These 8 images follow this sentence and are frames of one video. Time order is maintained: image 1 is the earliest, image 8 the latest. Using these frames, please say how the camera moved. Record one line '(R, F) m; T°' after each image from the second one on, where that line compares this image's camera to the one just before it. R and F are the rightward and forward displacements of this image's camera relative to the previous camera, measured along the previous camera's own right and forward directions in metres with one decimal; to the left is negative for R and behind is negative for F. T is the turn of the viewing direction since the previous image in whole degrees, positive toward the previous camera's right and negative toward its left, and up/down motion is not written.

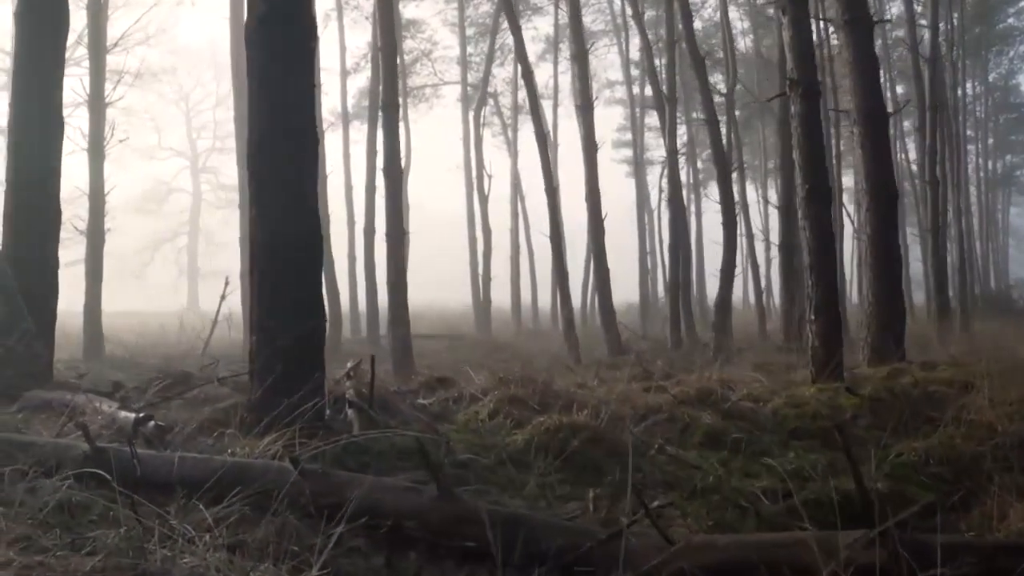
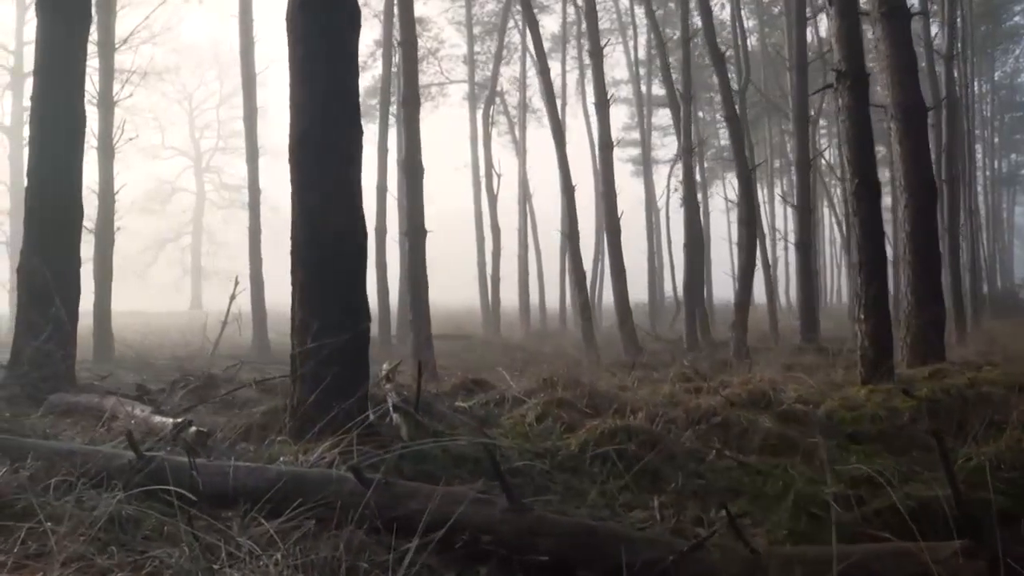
(-0.4, +0.3) m; 0°
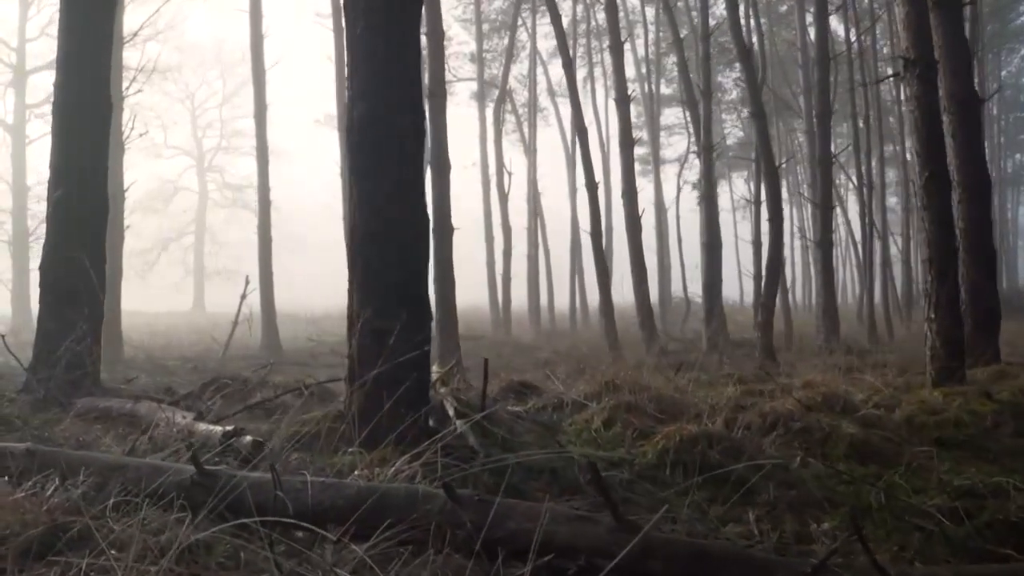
(-0.5, +0.4) m; 0°
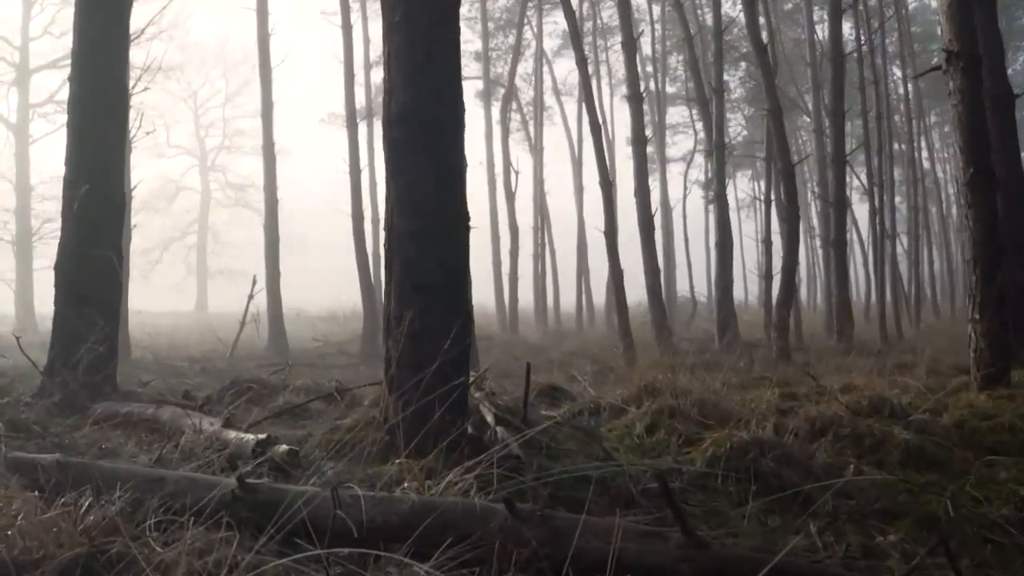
(-0.3, +0.2) m; 0°
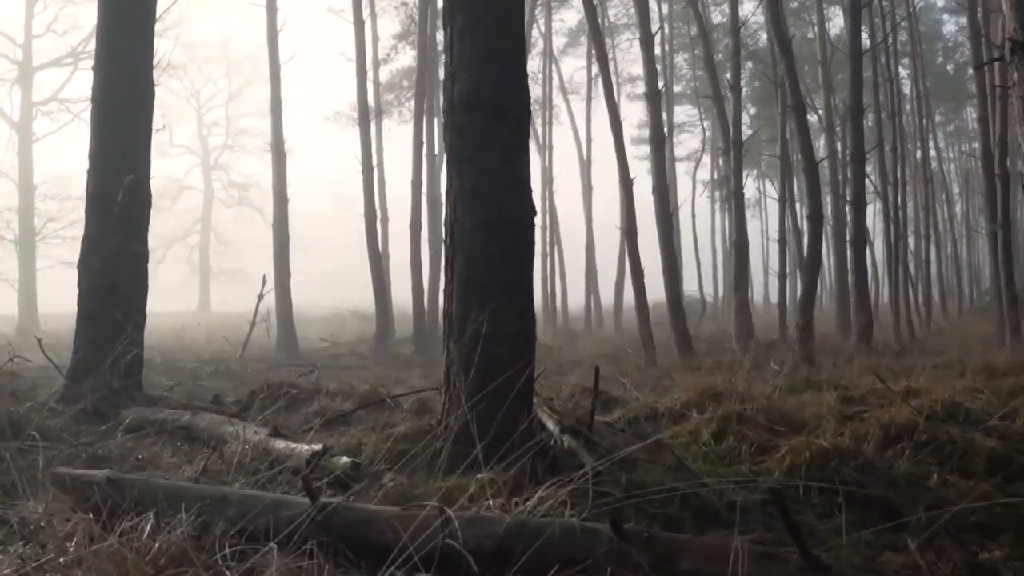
(-0.4, +0.3) m; 0°
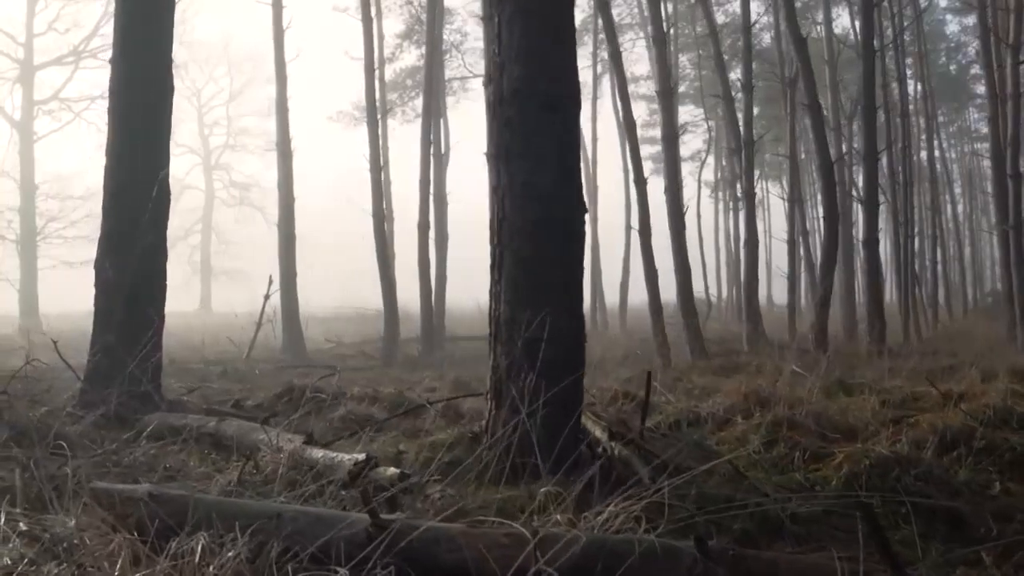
(-0.3, +0.2) m; 0°
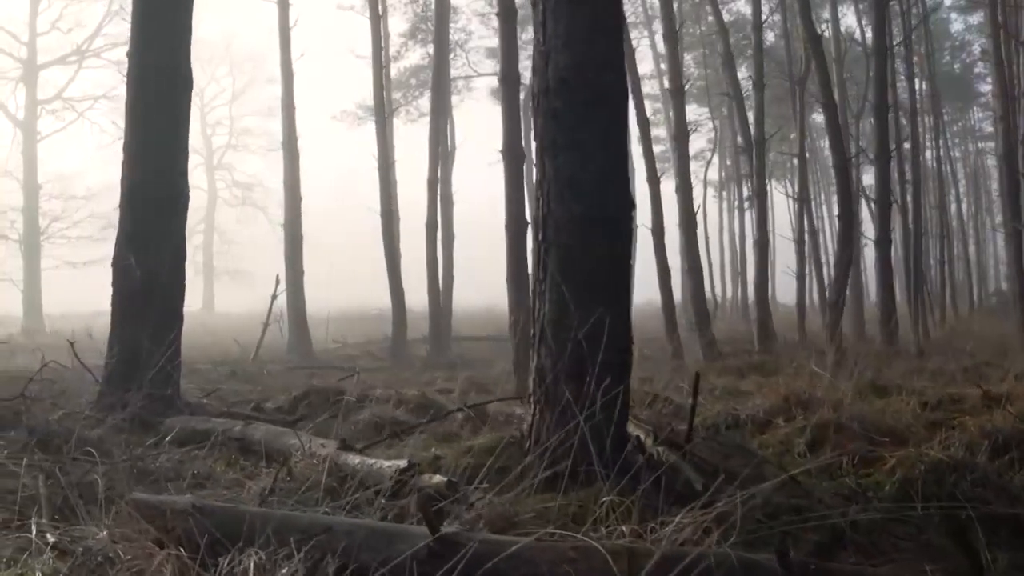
(-0.2, +0.2) m; 0°
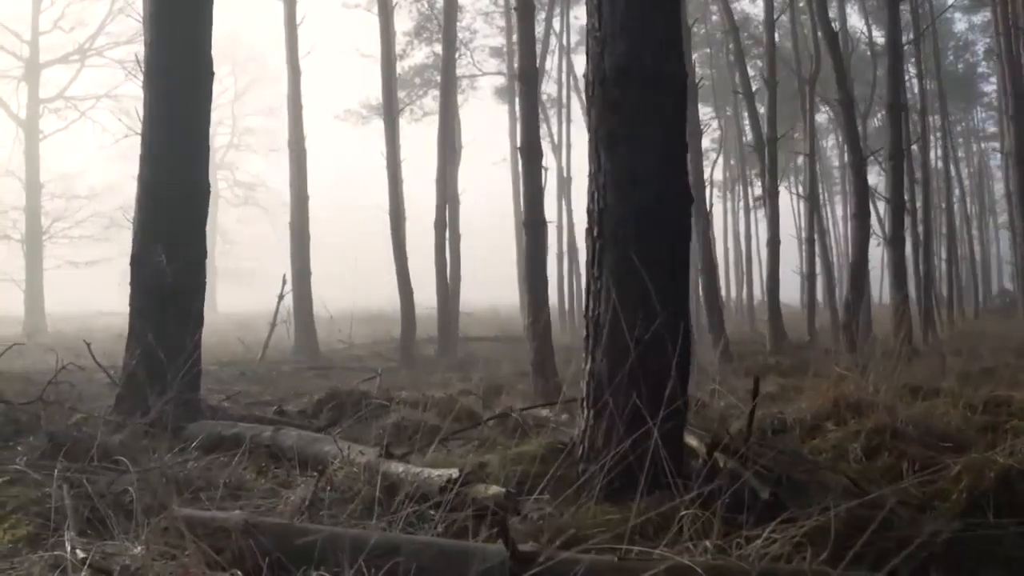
(-0.3, +0.2) m; 0°
